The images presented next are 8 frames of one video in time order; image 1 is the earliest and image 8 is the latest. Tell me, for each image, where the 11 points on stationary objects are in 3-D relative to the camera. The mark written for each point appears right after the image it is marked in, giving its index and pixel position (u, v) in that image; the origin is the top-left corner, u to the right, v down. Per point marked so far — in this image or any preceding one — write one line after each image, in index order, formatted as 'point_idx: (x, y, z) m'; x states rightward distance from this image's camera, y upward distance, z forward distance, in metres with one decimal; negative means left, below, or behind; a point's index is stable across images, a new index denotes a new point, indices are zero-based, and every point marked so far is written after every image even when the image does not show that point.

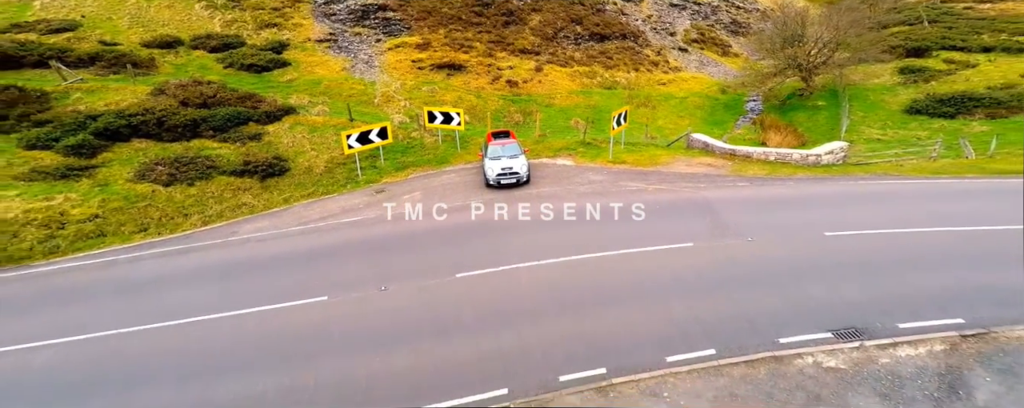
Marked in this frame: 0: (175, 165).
0: (-12.7, +1.5, +16.0) m
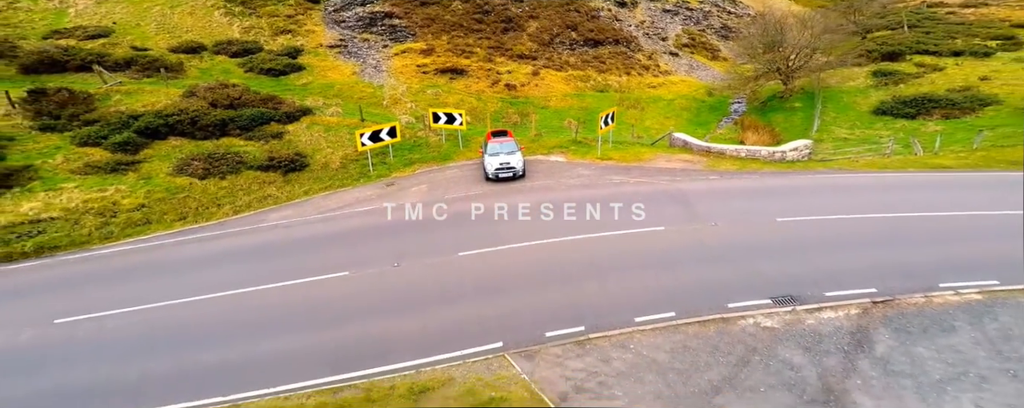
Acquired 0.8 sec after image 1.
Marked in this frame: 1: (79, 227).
0: (-12.8, +1.9, +17.8) m
1: (-14.8, -0.9, +14.3) m
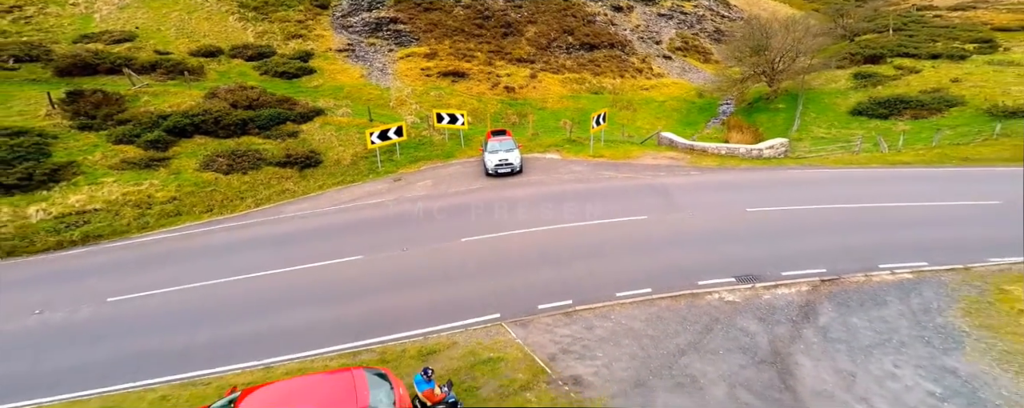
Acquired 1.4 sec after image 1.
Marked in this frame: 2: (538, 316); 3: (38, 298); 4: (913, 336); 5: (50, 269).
0: (-12.9, +2.2, +19.4) m
1: (-14.9, -0.6, +15.9) m
2: (+0.7, -3.0, +11.4) m
3: (-14.2, -3.0, +12.7) m
4: (+9.0, -3.1, +9.4) m
5: (-15.0, -2.3, +13.8) m
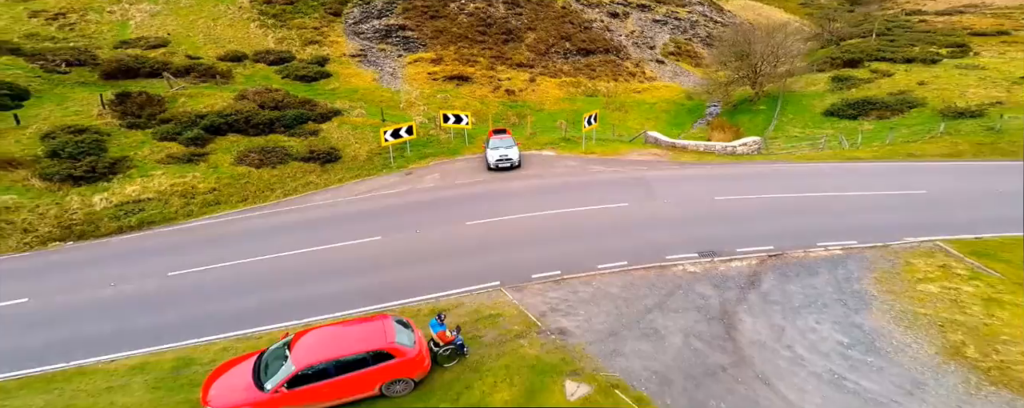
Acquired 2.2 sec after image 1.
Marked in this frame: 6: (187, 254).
0: (-13.0, +2.6, +21.7) m
1: (-15.0, -0.1, +18.3) m
2: (+0.6, -2.6, +13.7) m
3: (-14.3, -2.5, +15.0) m
4: (+8.9, -2.6, +11.6) m
5: (-15.1, -1.8, +16.1) m
6: (-12.6, -1.9, +16.3) m
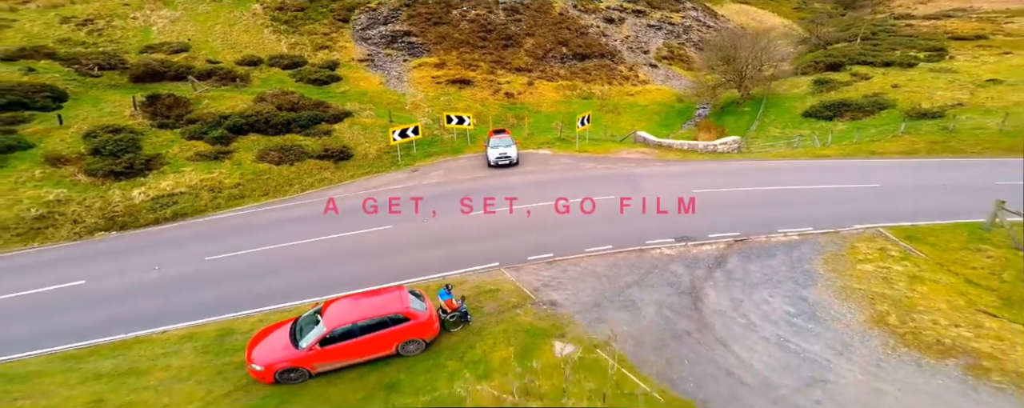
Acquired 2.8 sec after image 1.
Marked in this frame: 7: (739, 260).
0: (-13.0, +3.0, +23.6) m
1: (-15.0, +0.3, +20.1) m
2: (+0.5, -2.2, +15.5) m
3: (-14.4, -2.2, +16.9) m
4: (+8.8, -2.3, +13.5) m
5: (-15.2, -1.5, +18.0) m
6: (-12.7, -1.6, +18.1) m
7: (+7.8, -1.9, +14.5) m
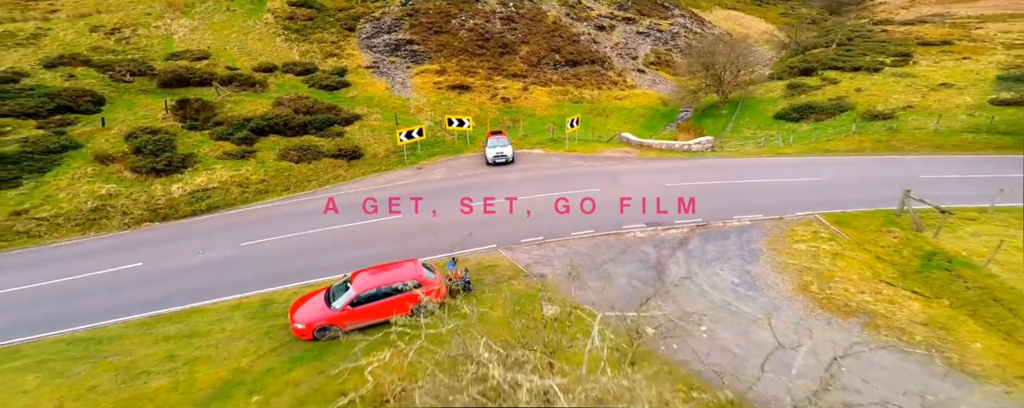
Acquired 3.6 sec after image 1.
0: (-13.3, +3.3, +26.2) m
1: (-15.3, +0.6, +22.7) m
2: (+0.3, -1.8, +18.2) m
3: (-14.6, -1.8, +19.4) m
4: (+8.7, -1.8, +16.1) m
5: (-15.4, -1.1, +20.5) m
6: (-12.9, -1.2, +20.7) m
7: (+7.6, -1.5, +17.2) m
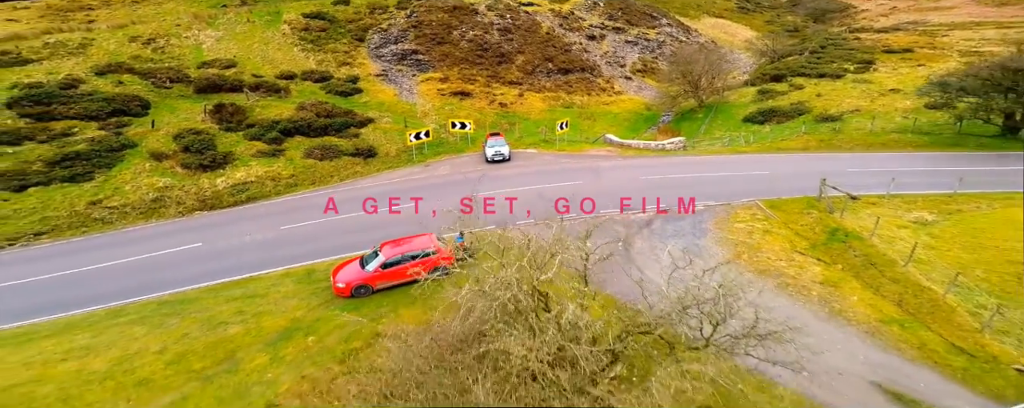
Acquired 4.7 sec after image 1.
0: (-13.5, +3.8, +29.8) m
1: (-15.5, +1.2, +26.3) m
2: (+0.1, -1.2, +21.9) m
3: (-14.8, -1.3, +23.1) m
4: (+8.5, -1.3, +19.9) m
5: (-15.6, -0.6, +24.1) m
6: (-13.1, -0.7, +24.3) m
7: (+7.4, -0.9, +20.9) m
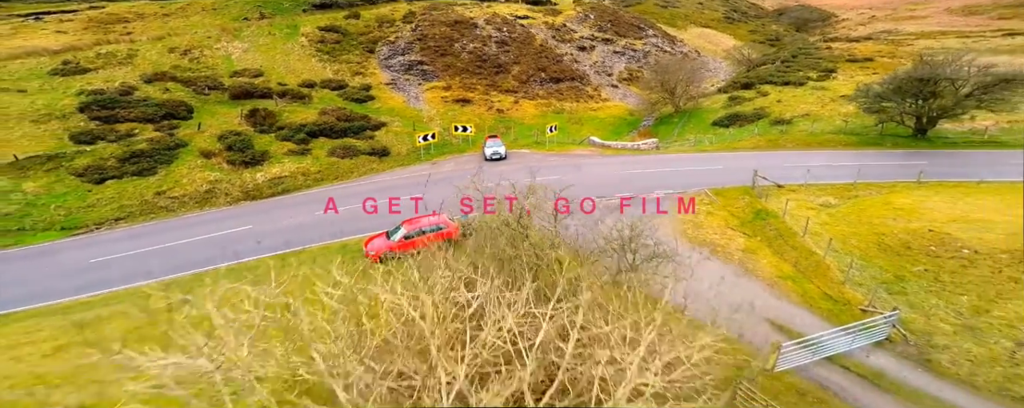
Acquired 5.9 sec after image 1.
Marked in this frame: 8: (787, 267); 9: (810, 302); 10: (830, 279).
0: (-13.9, +4.5, +34.5) m
1: (-15.9, +1.8, +30.9) m
2: (-0.2, -0.6, +26.5) m
3: (-15.2, -0.6, +27.7) m
4: (+8.1, -0.6, +24.6) m
5: (-16.0, +0.1, +28.7) m
6: (-13.5, 0.0, +28.9) m
7: (+7.1, -0.2, +25.6) m
8: (+12.4, -2.8, +18.9) m
9: (+12.0, -3.8, +16.9) m
10: (+13.7, -3.2, +18.0) m
